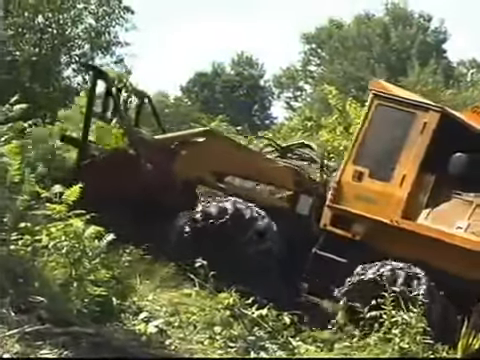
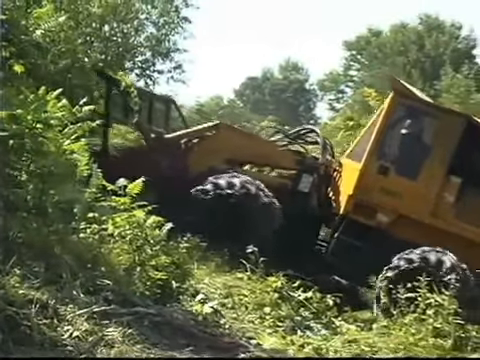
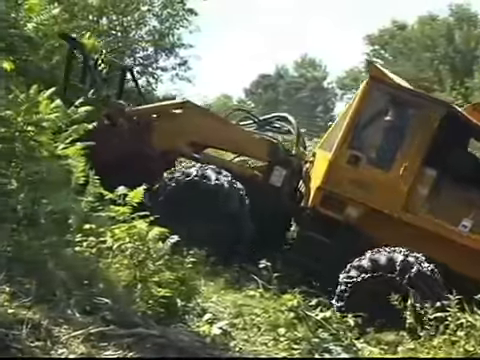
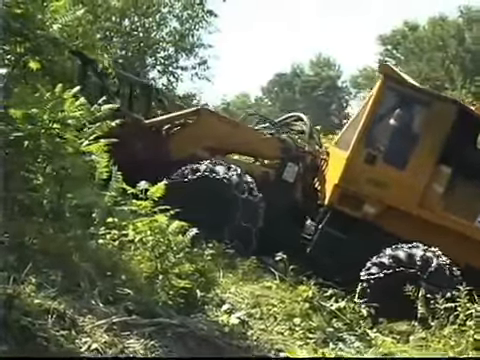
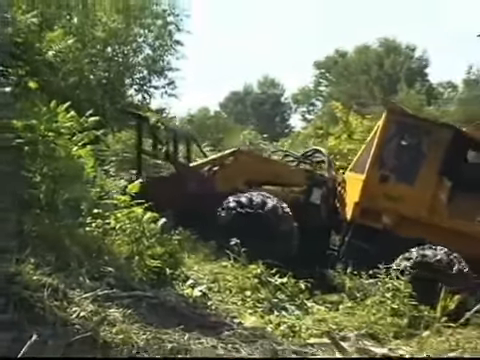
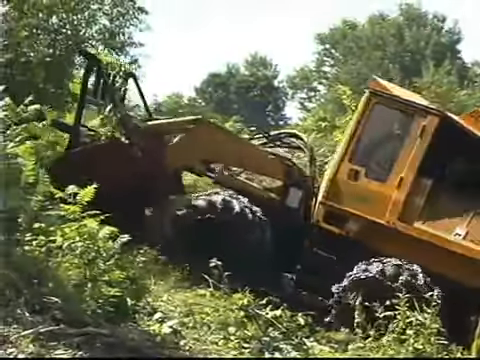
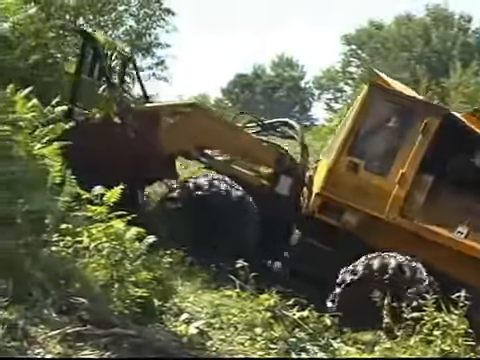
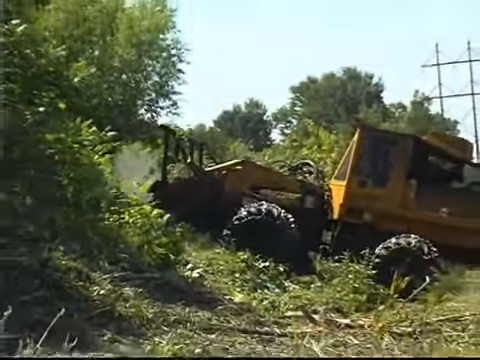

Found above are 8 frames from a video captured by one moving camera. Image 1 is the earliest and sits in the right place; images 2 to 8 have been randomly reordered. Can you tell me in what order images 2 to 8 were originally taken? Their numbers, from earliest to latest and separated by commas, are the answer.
6, 7, 3, 4, 2, 5, 8
